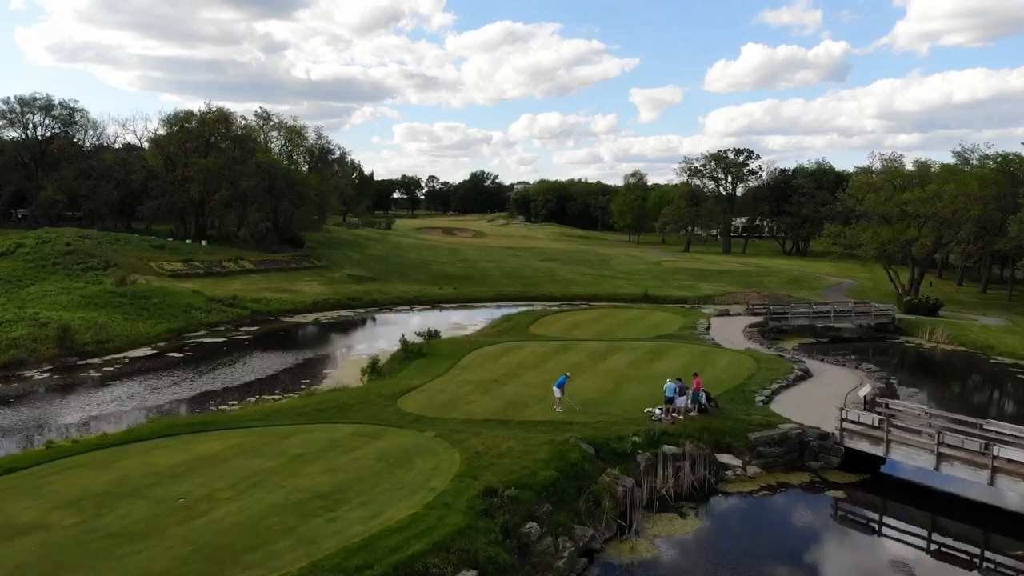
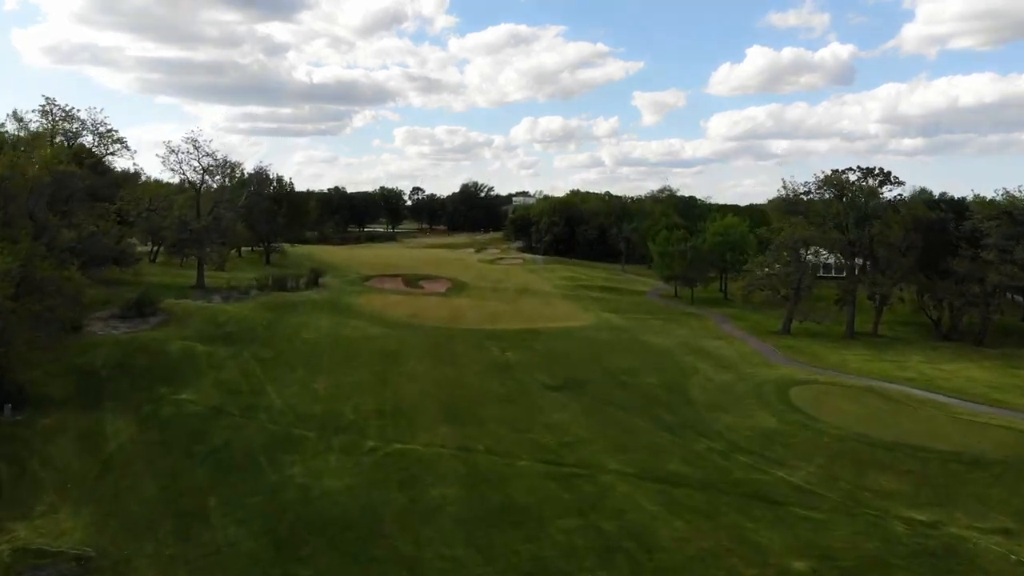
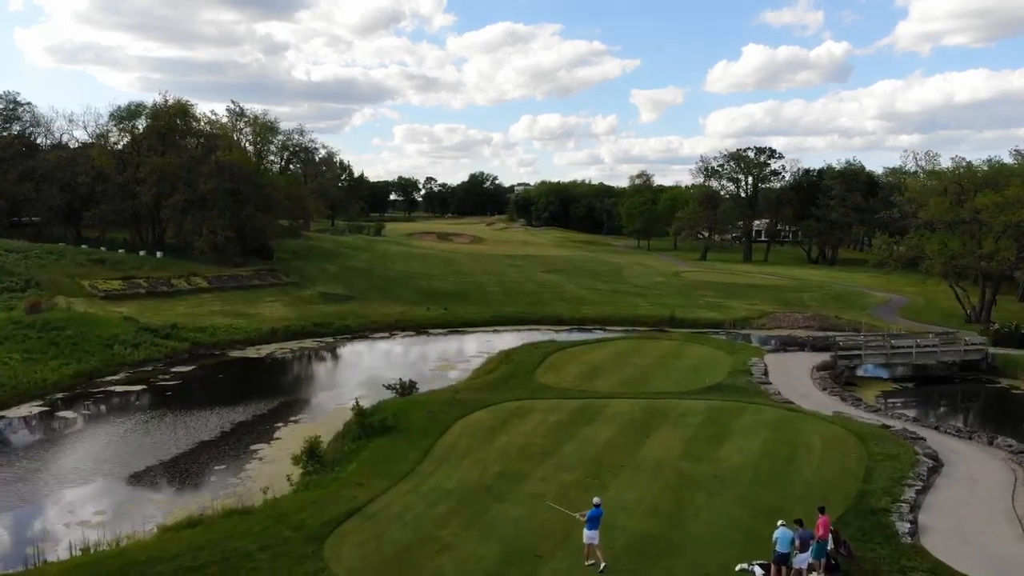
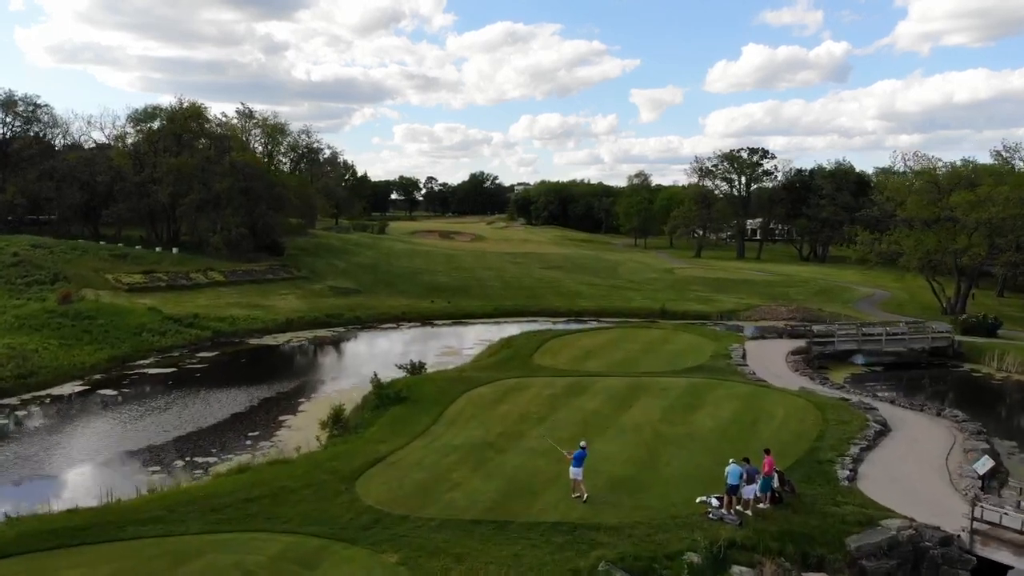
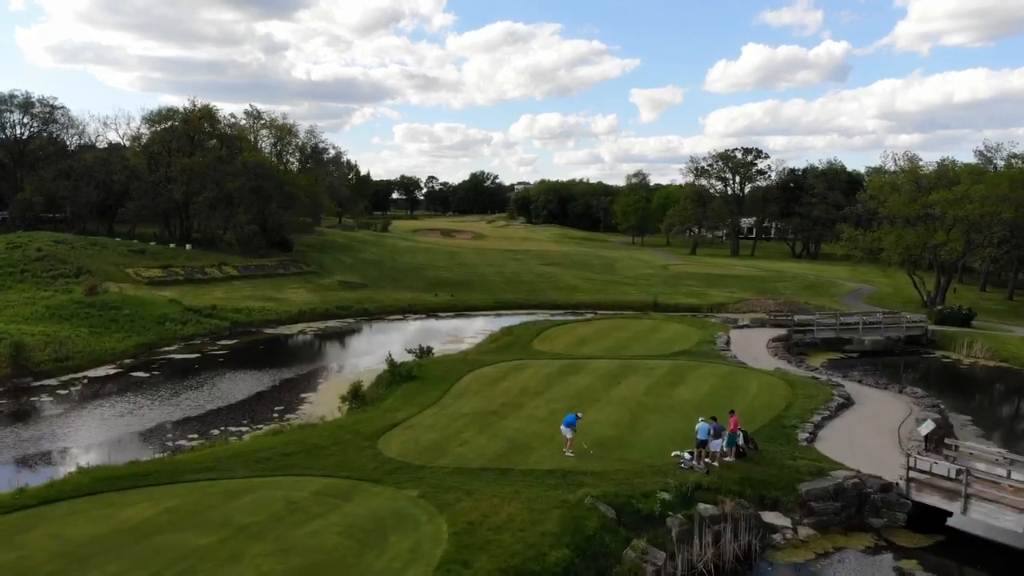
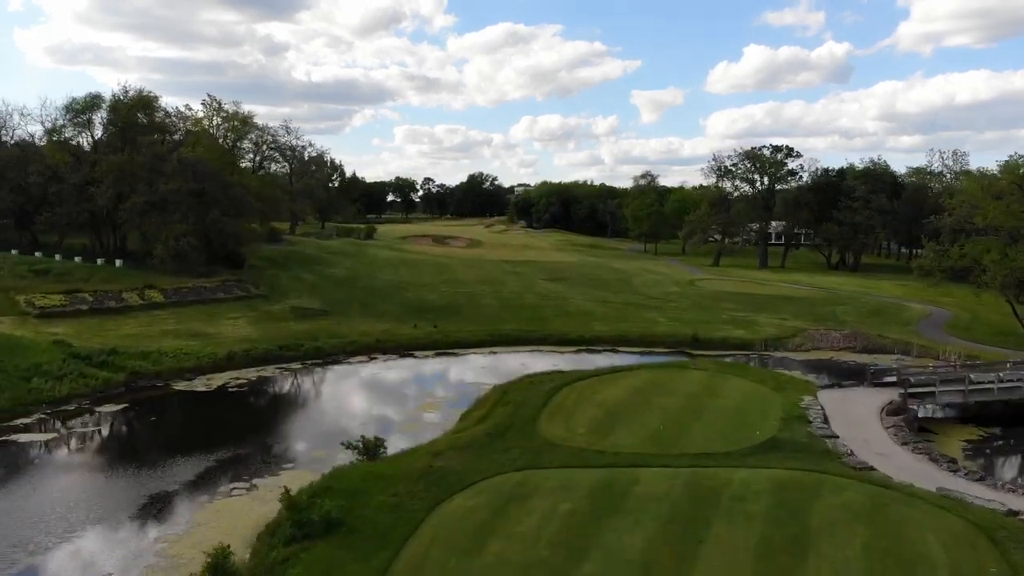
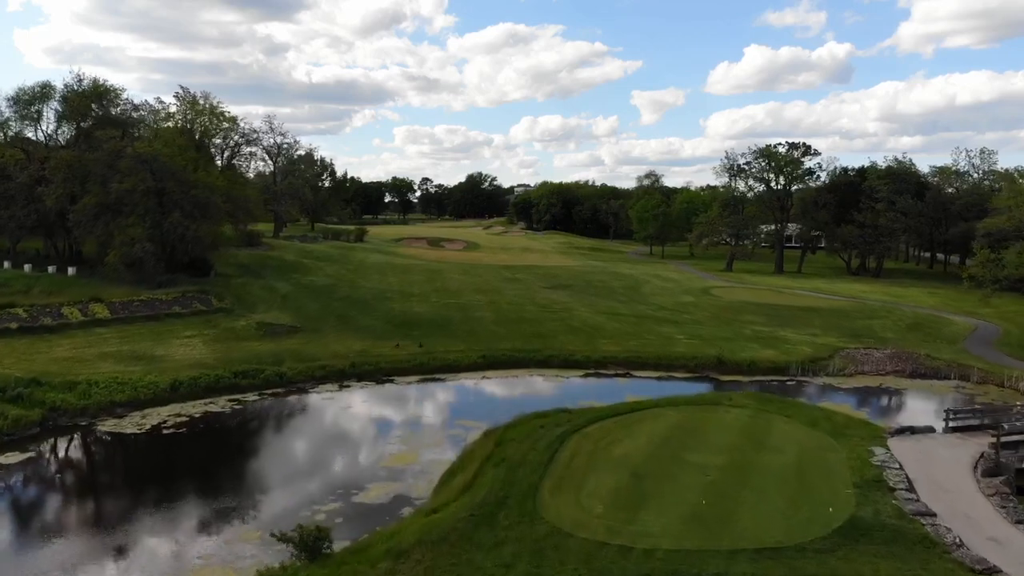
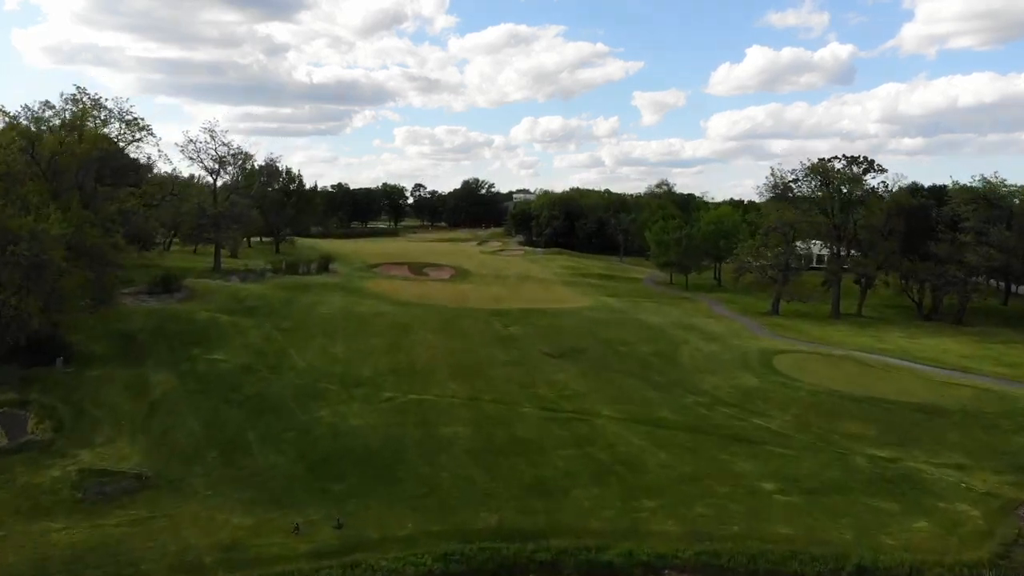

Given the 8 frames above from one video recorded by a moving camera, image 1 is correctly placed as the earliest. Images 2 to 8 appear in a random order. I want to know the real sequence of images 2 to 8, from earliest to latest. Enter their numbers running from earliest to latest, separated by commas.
5, 4, 3, 6, 7, 8, 2
